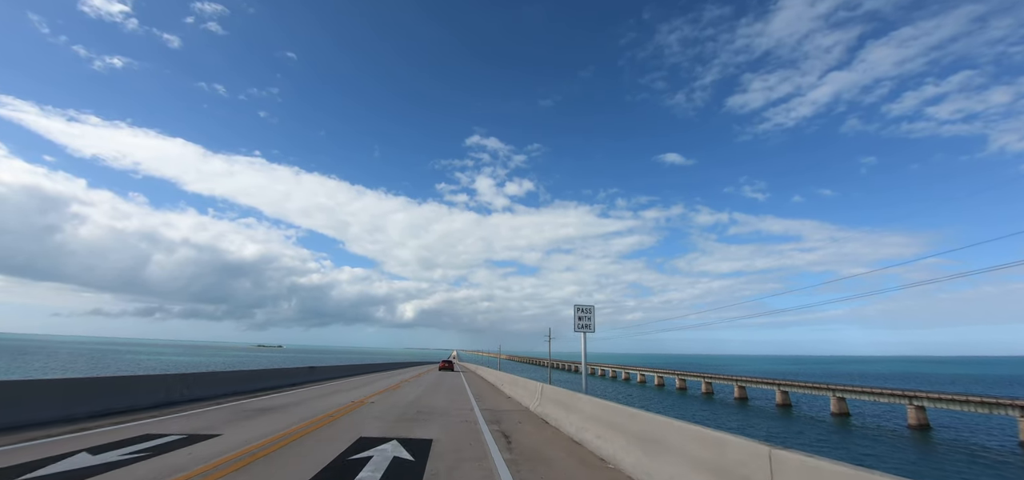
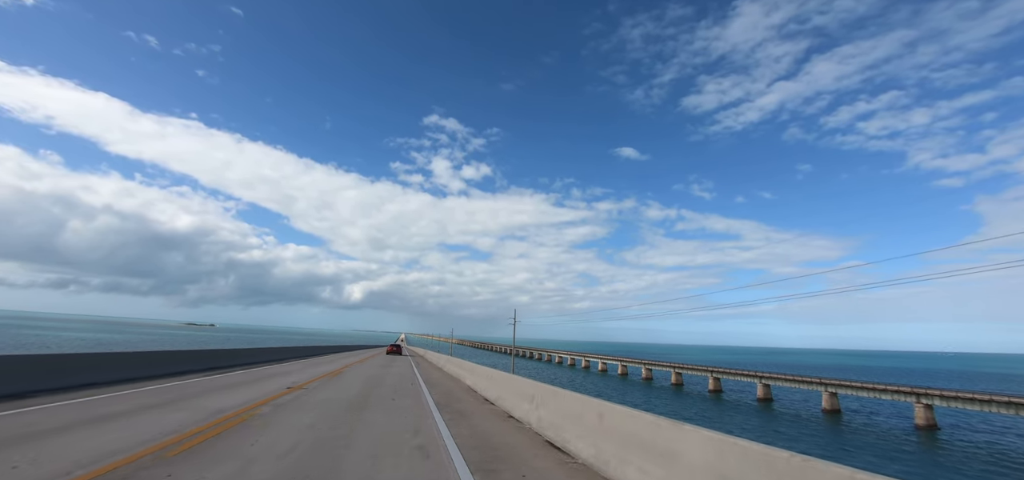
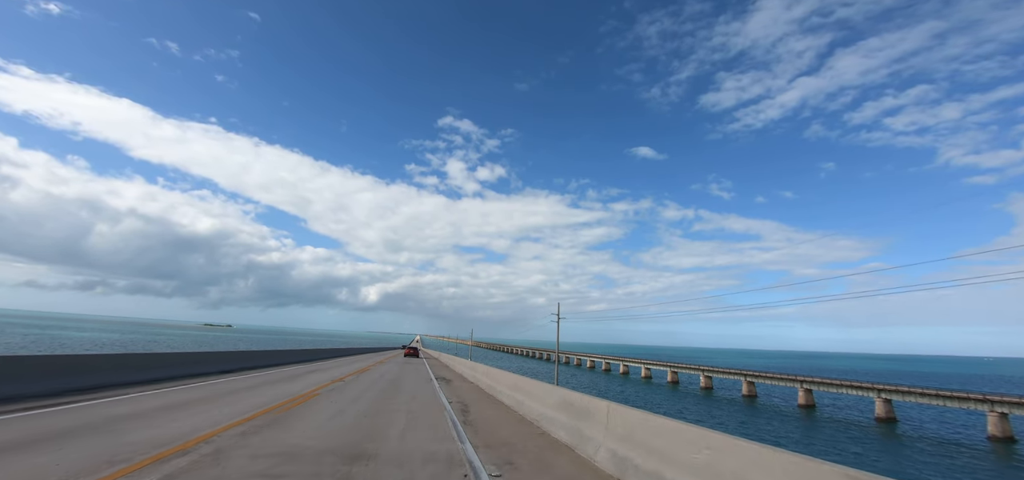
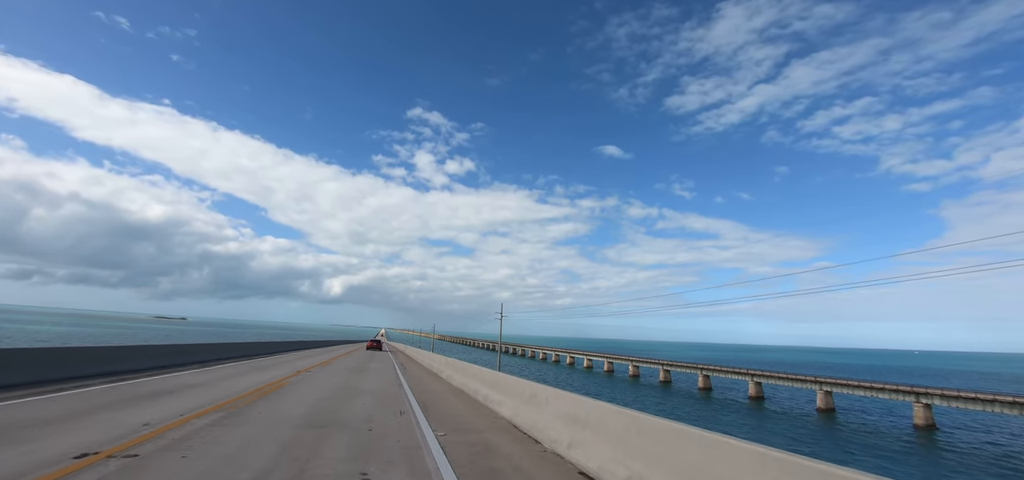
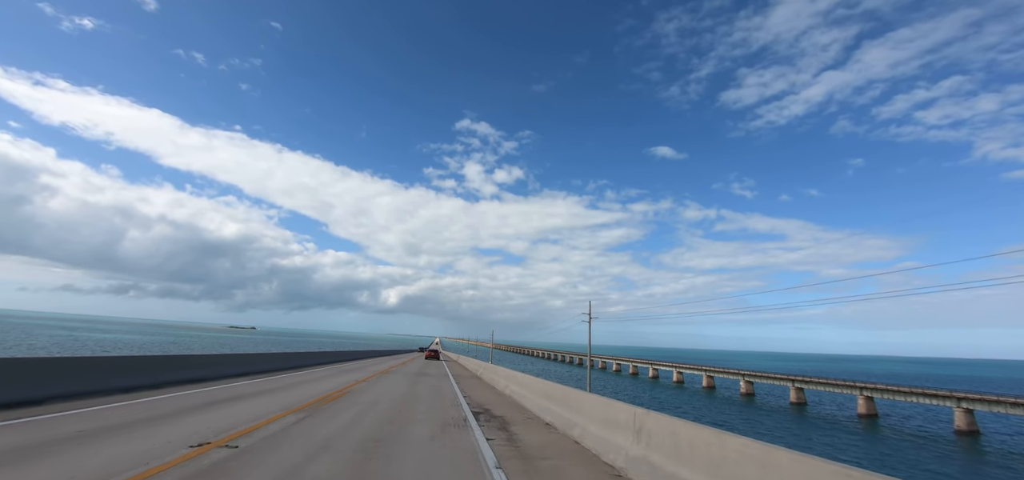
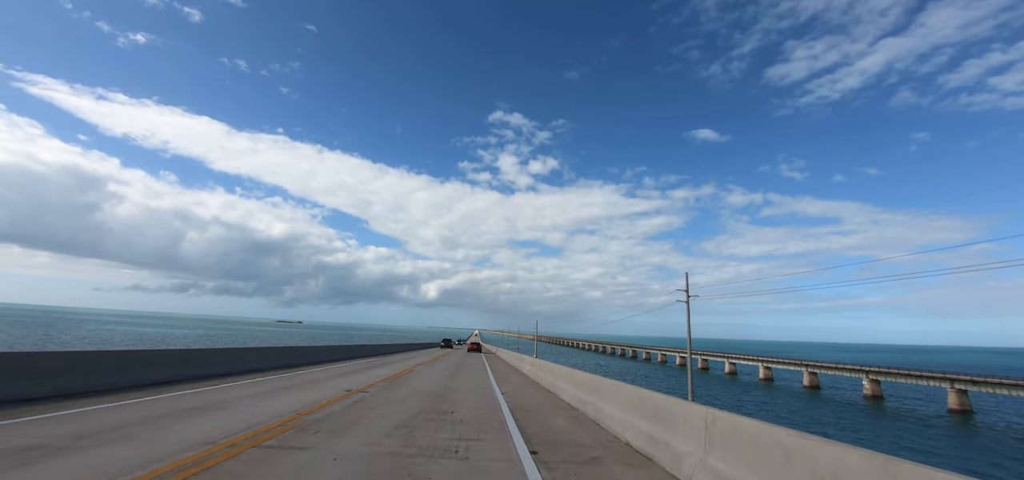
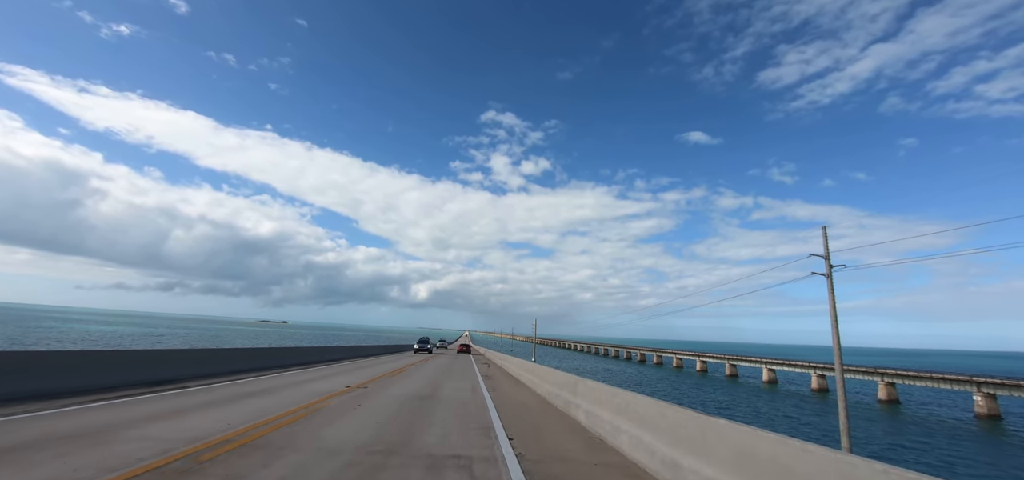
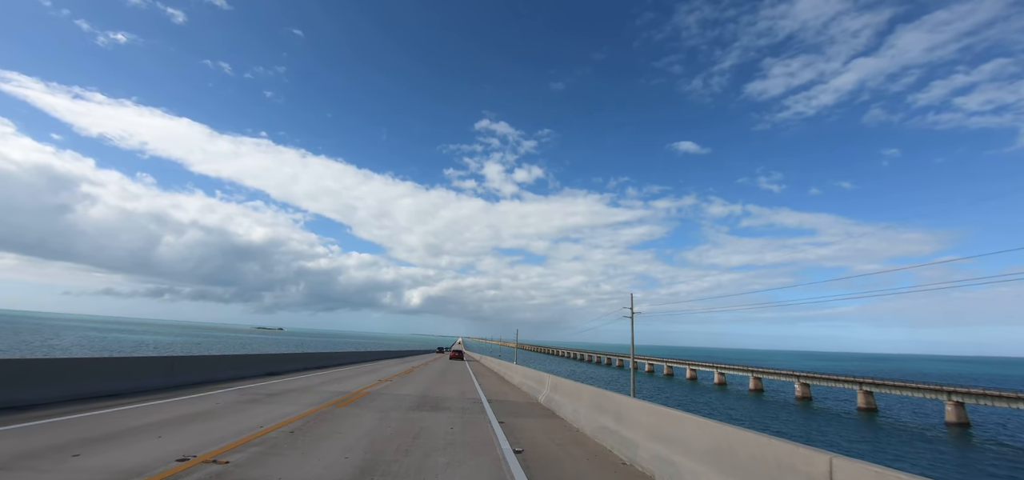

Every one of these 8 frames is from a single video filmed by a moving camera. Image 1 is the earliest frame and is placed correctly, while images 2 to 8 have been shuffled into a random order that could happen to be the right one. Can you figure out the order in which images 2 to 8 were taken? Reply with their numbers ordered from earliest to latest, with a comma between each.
2, 4, 3, 5, 8, 6, 7
